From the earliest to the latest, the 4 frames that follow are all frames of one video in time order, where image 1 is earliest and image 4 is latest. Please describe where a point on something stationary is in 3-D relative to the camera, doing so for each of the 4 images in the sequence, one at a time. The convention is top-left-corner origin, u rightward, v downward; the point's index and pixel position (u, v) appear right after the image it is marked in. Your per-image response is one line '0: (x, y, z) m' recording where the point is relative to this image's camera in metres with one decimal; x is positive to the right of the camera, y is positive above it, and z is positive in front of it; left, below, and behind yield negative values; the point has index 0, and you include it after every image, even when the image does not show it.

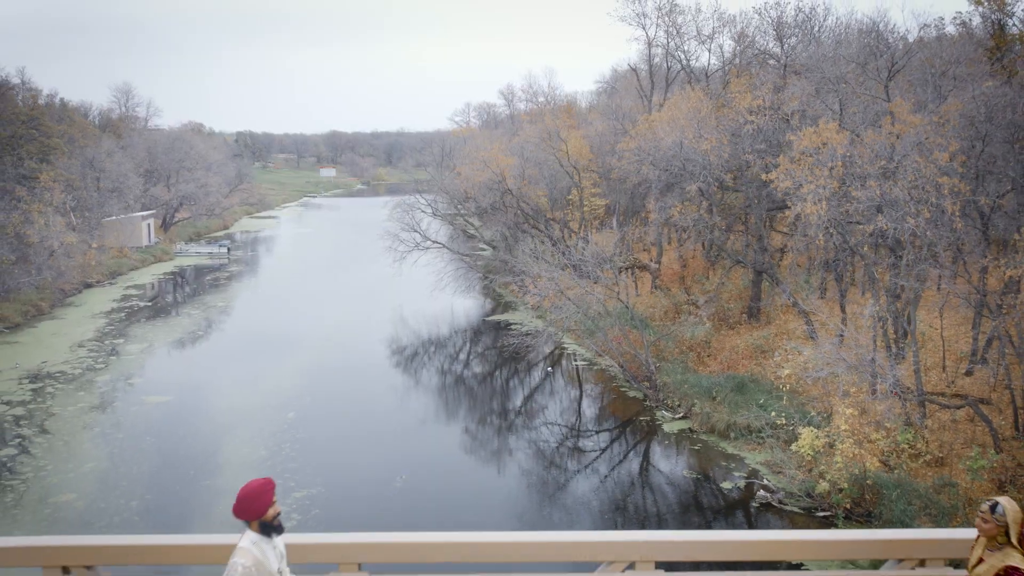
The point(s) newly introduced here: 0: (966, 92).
0: (+10.4, +4.5, +16.5) m
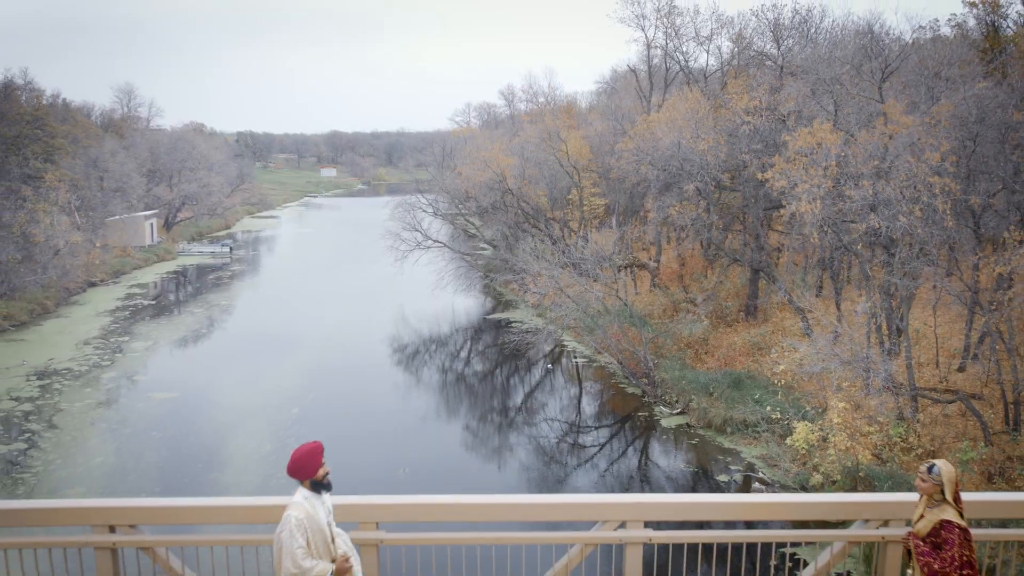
0: (+10.5, +4.6, +16.8) m
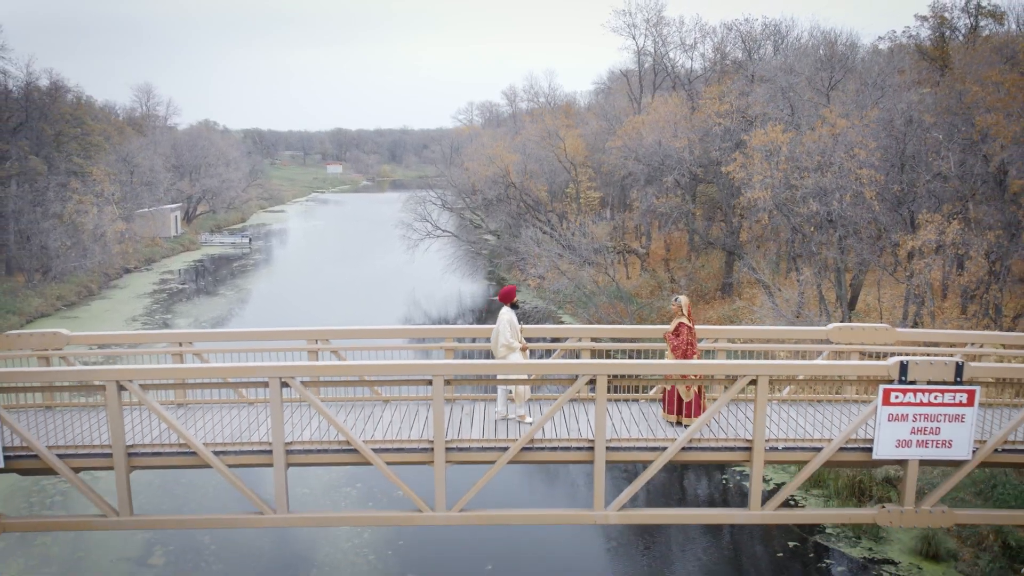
0: (+10.6, +5.2, +19.8) m
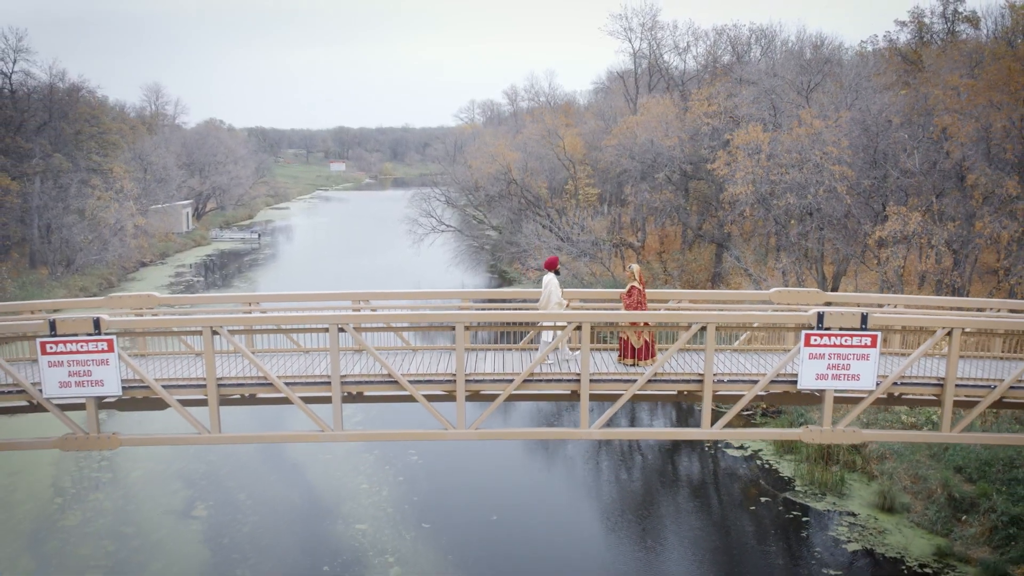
0: (+10.6, +5.6, +21.3) m
